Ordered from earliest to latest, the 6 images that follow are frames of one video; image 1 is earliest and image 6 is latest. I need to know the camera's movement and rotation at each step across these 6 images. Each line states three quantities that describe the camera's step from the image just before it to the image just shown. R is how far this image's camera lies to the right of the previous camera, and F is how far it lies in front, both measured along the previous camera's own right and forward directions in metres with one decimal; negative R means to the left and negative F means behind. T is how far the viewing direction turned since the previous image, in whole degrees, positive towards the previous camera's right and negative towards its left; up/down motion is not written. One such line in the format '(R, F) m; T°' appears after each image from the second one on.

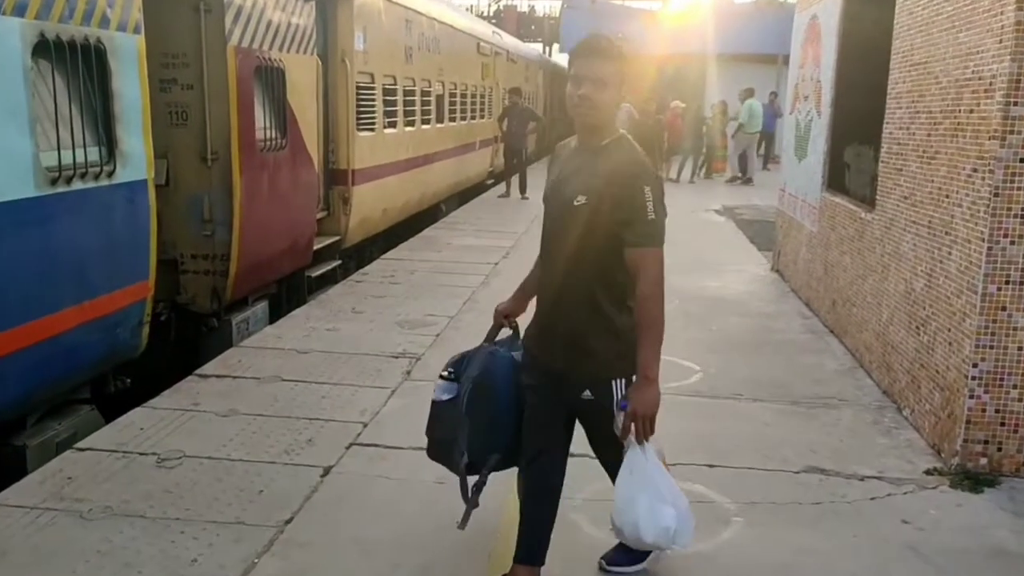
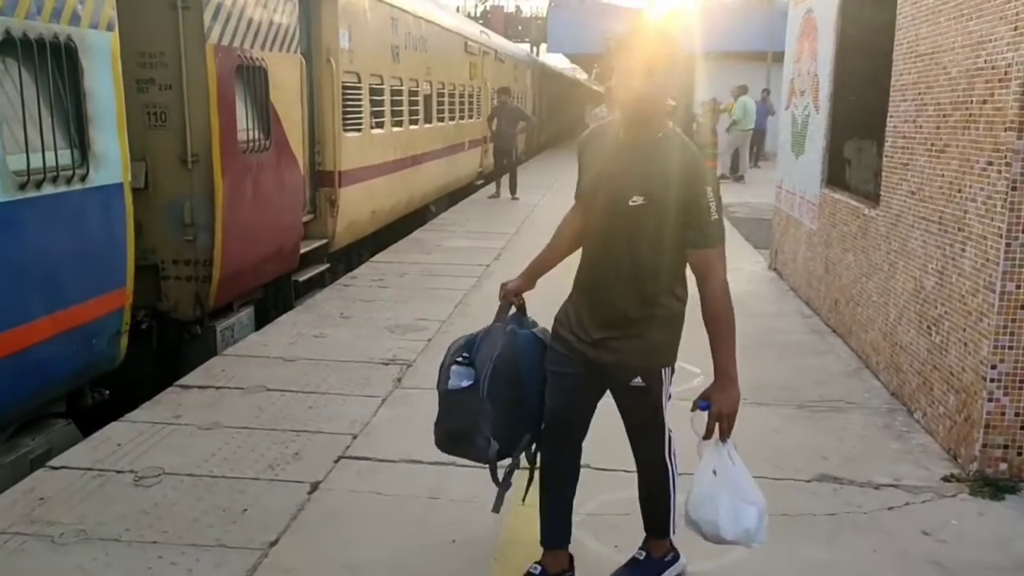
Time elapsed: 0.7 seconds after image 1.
(0.0, +0.2) m; +1°
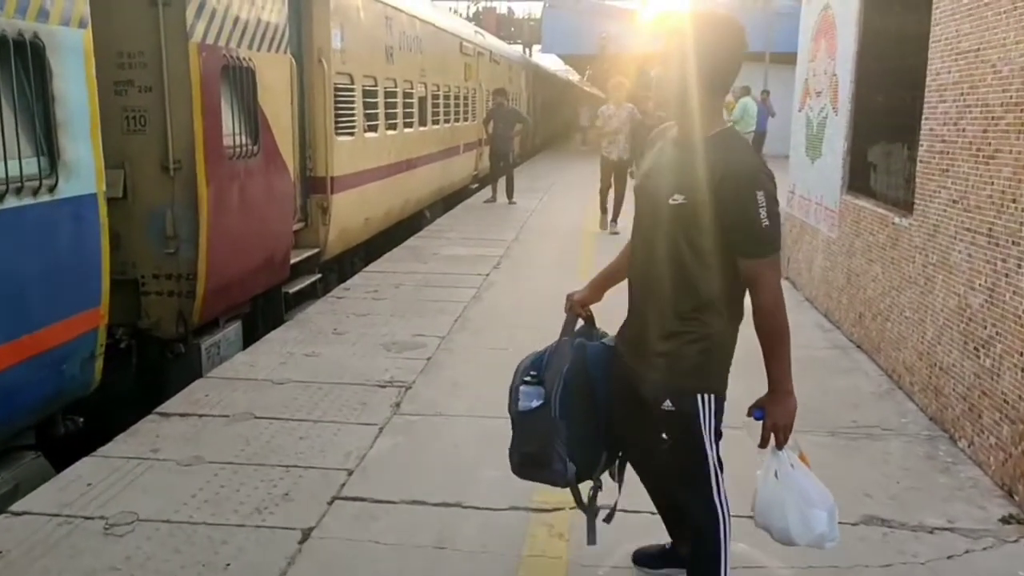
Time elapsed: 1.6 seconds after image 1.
(-0.1, +0.4) m; 0°
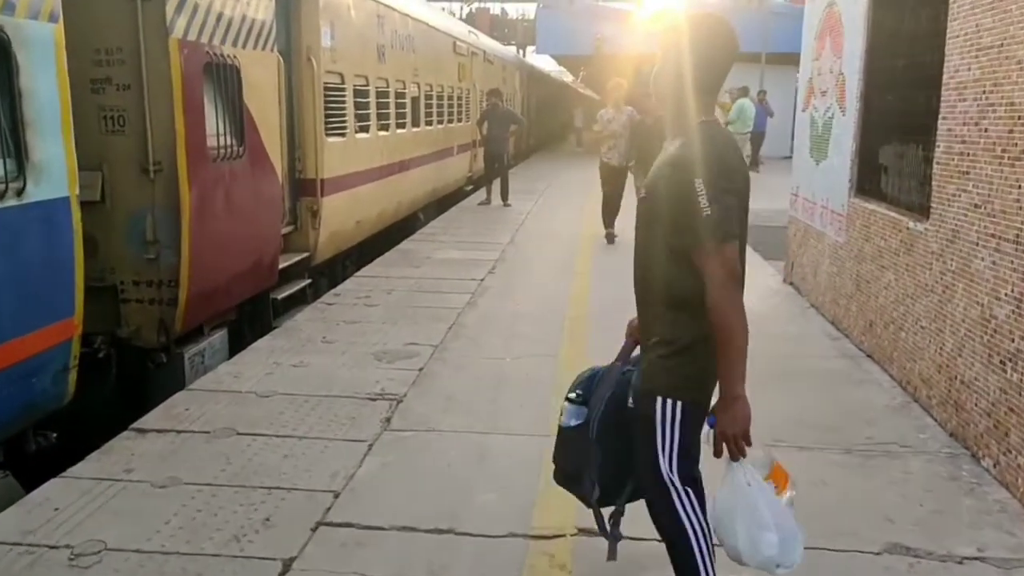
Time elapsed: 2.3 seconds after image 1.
(0.0, +0.3) m; 0°
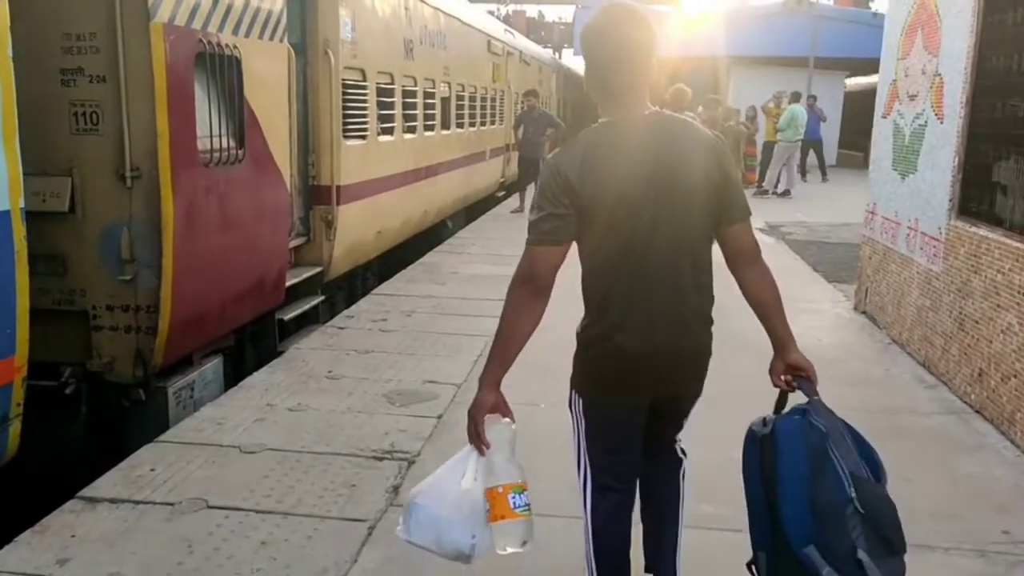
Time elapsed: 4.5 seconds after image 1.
(0.0, +1.0) m; -2°
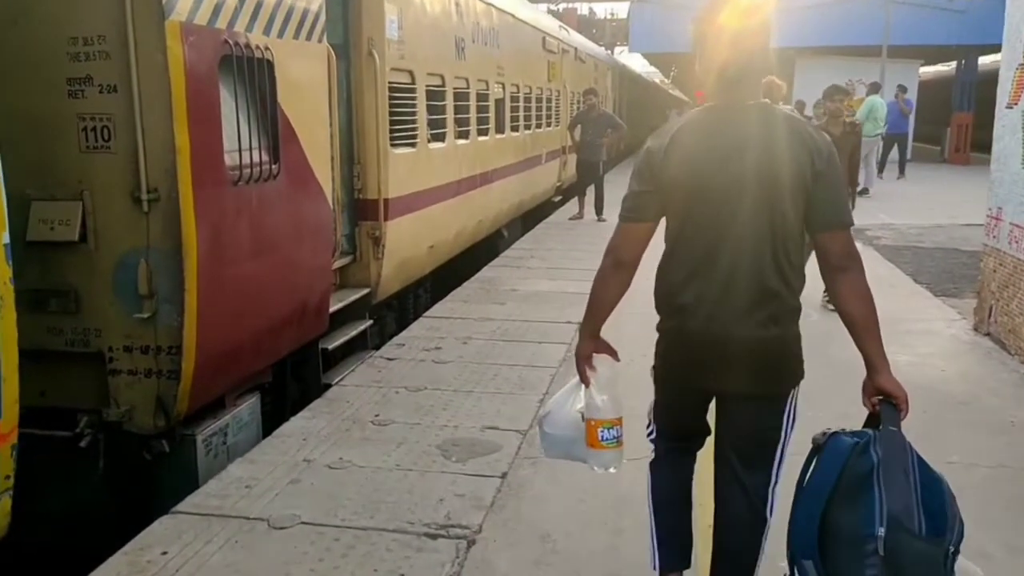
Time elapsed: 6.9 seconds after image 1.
(-0.1, +0.8) m; -4°
